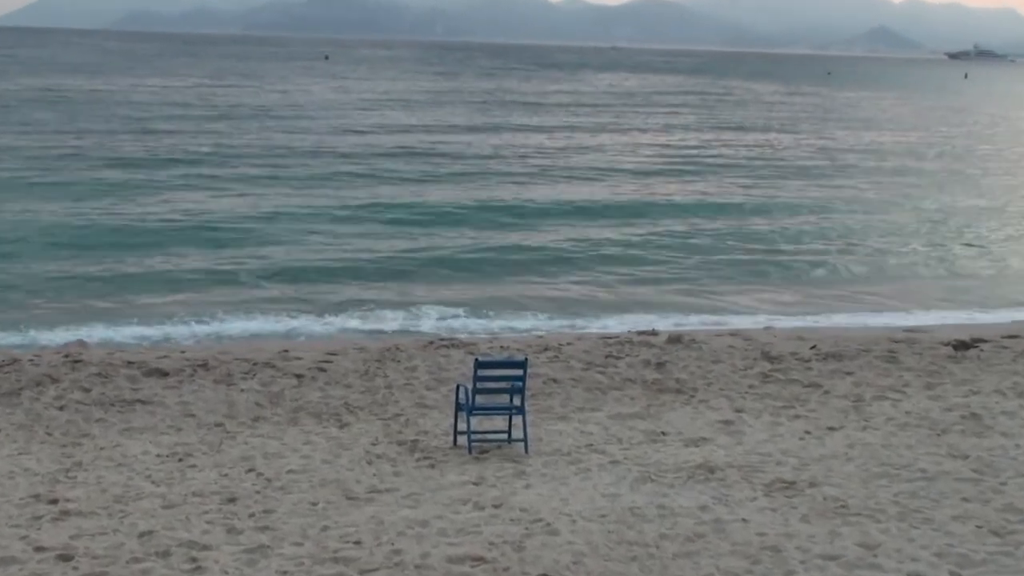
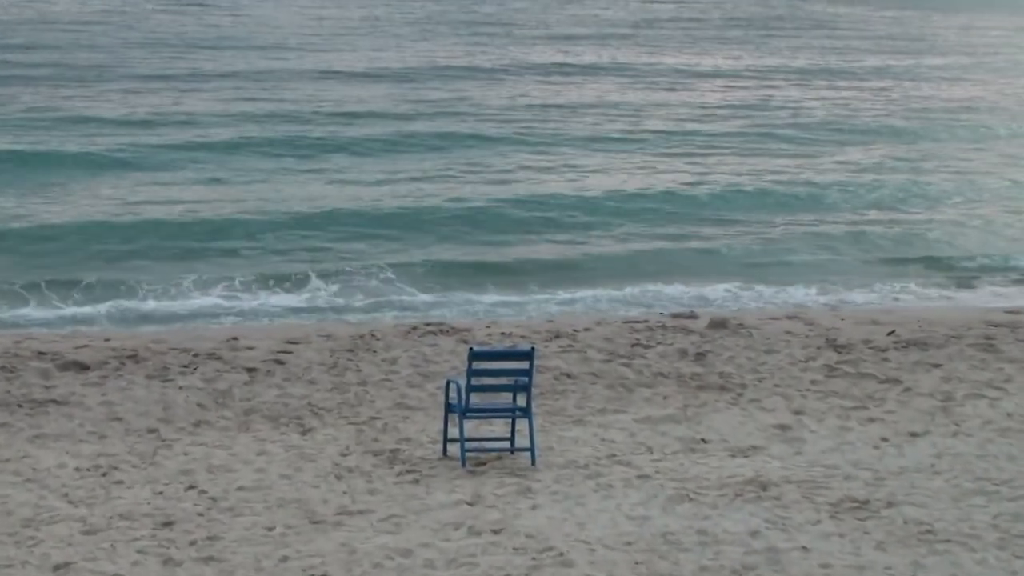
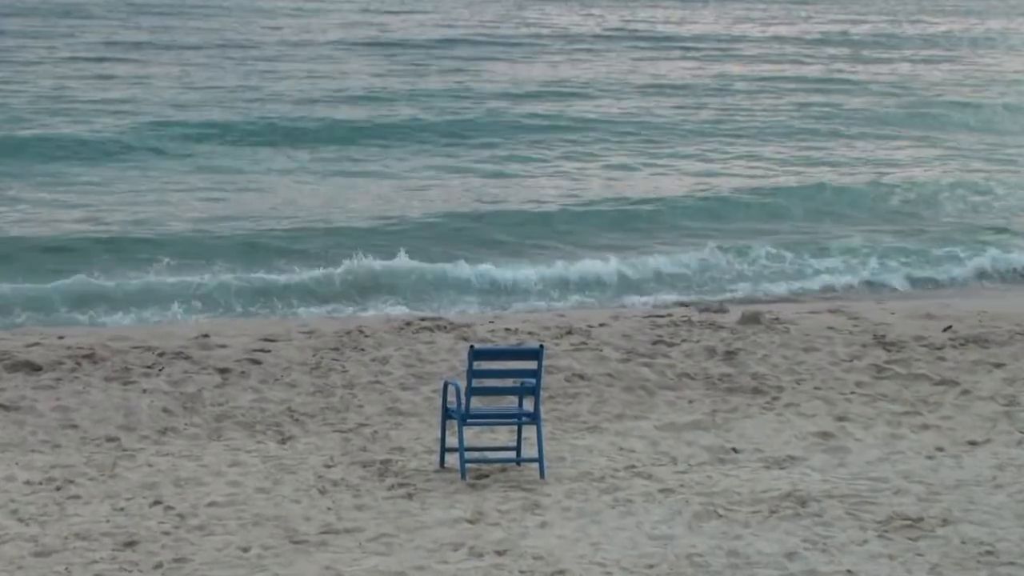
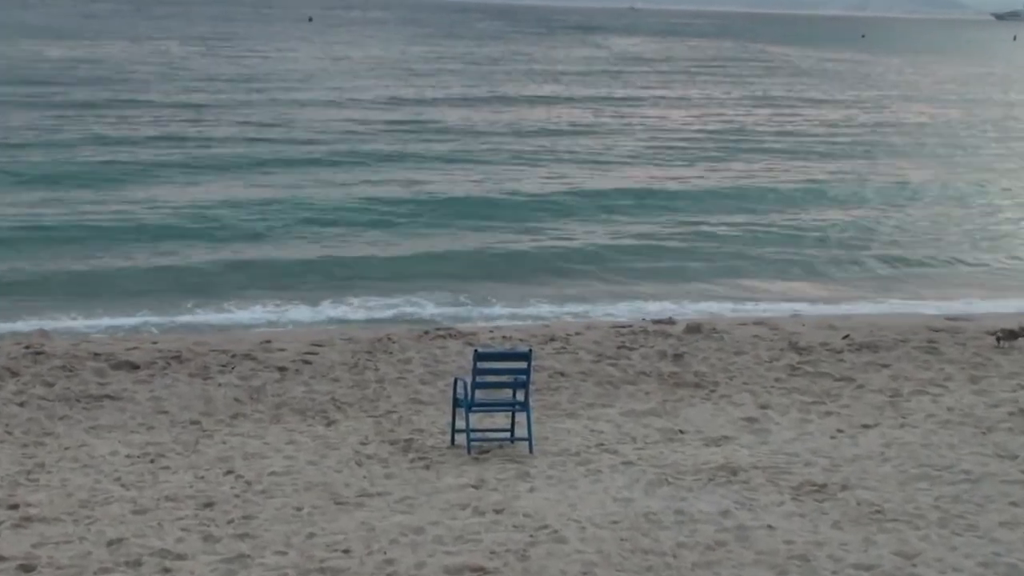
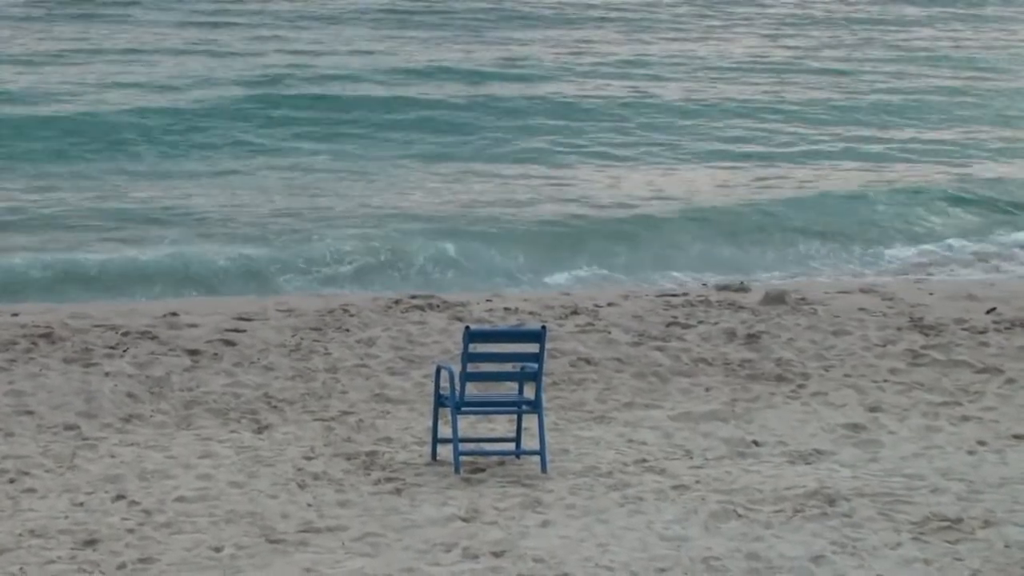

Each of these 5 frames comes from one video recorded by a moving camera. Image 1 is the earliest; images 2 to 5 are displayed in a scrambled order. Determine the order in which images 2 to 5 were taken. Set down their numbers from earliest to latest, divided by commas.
4, 2, 3, 5
